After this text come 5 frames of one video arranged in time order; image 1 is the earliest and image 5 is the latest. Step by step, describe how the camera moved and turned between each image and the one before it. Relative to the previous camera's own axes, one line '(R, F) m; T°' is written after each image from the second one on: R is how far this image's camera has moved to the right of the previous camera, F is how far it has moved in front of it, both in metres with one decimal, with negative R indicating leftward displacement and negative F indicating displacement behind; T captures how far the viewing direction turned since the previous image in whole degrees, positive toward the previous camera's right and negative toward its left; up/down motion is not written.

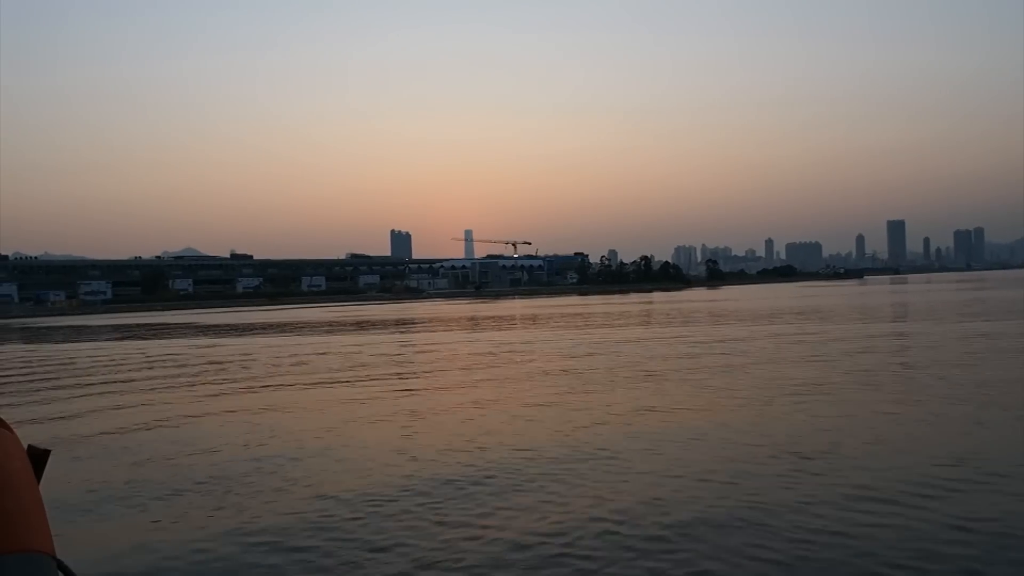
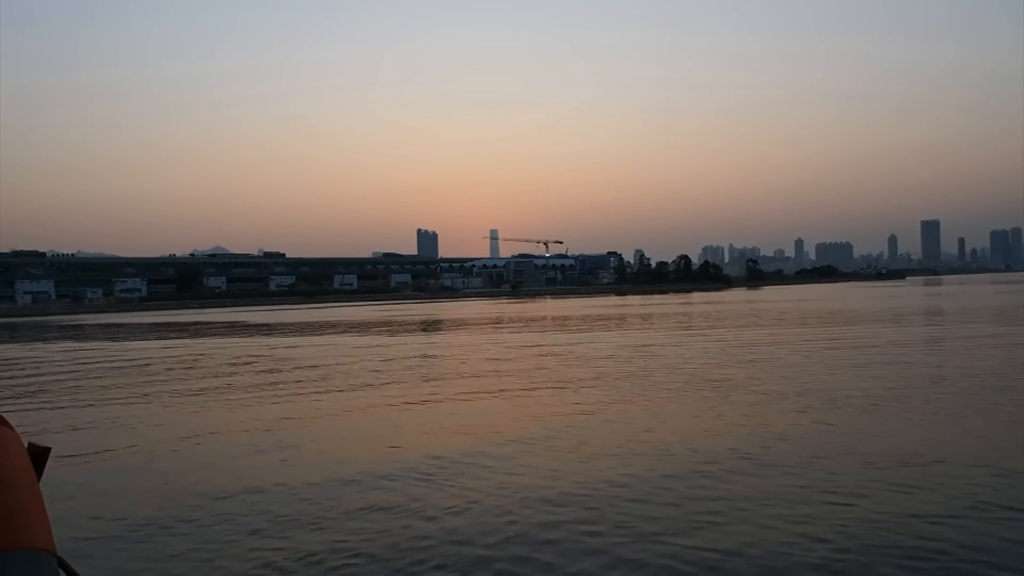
(-0.6, +0.7) m; -2°
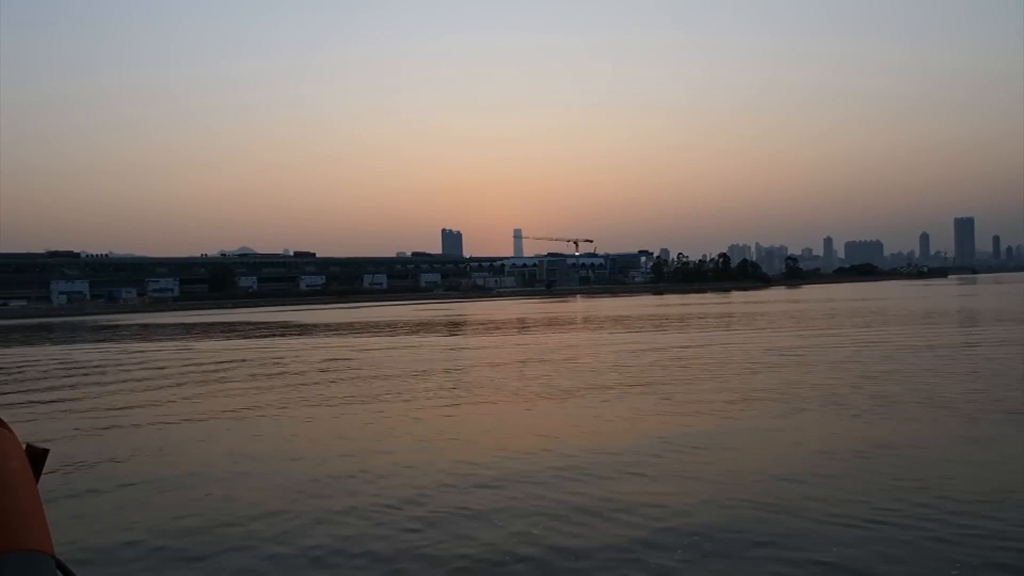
(-0.5, +0.7) m; -2°
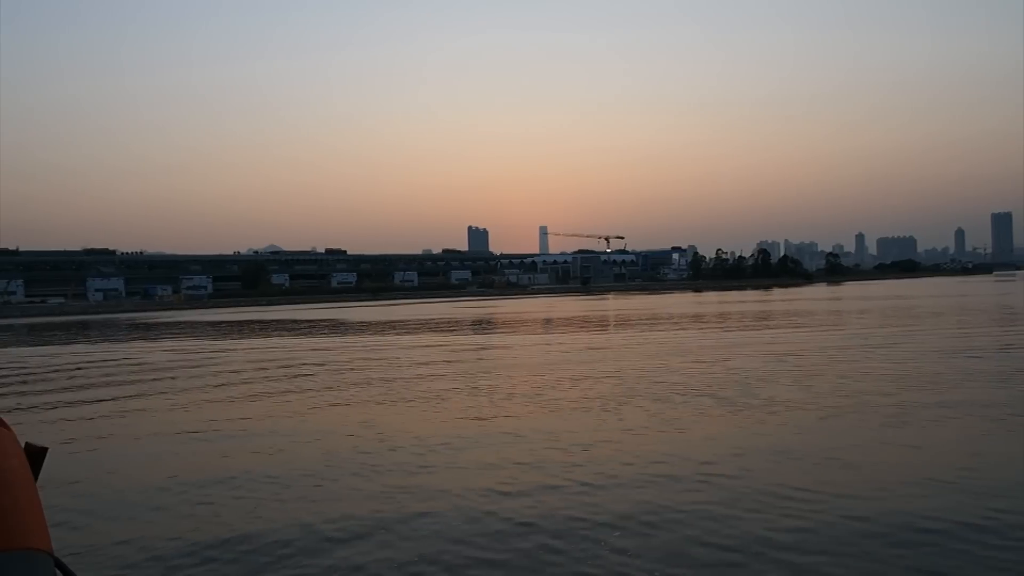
(-0.5, +0.6) m; -2°
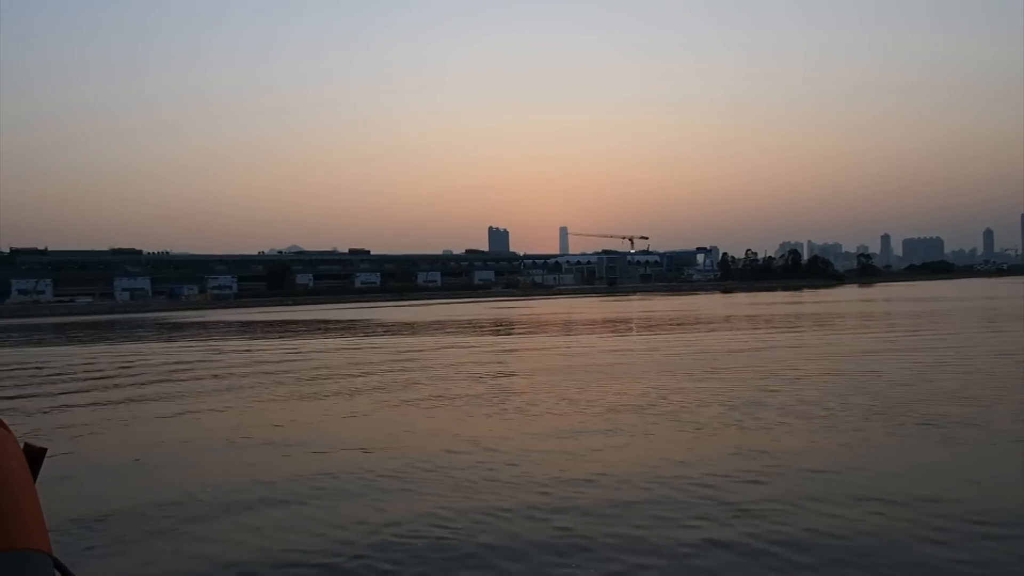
(-0.3, +0.4) m; -1°
